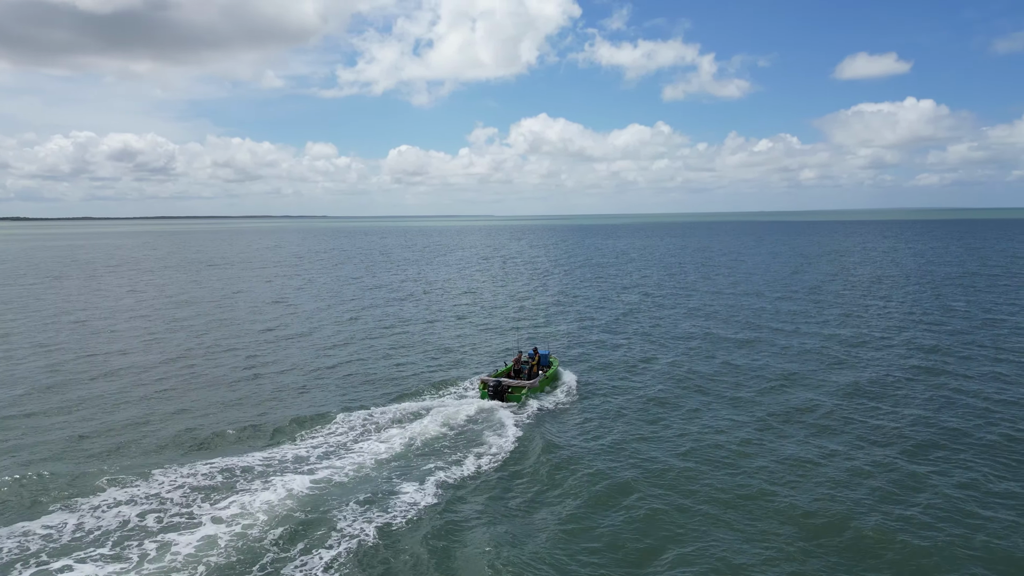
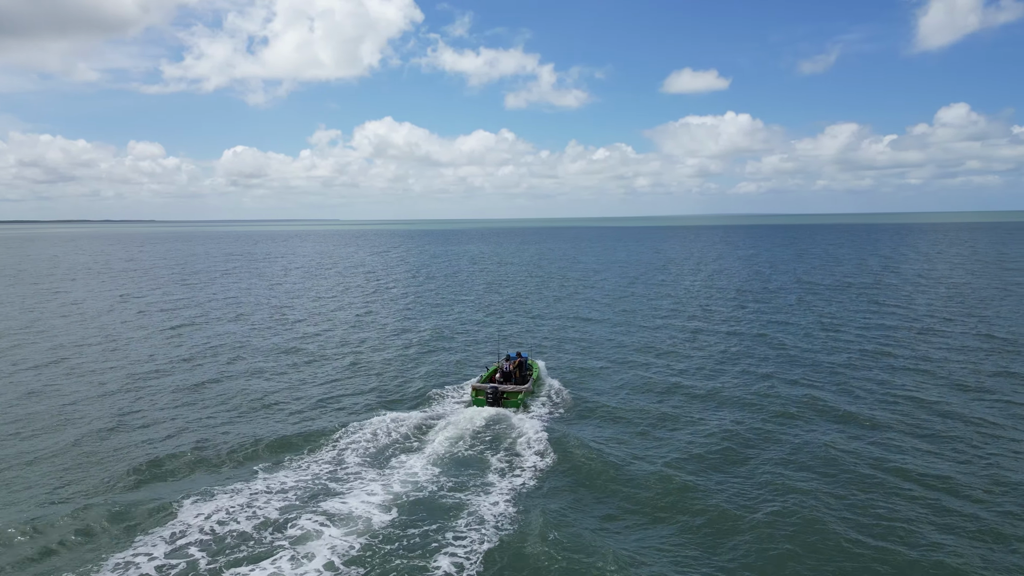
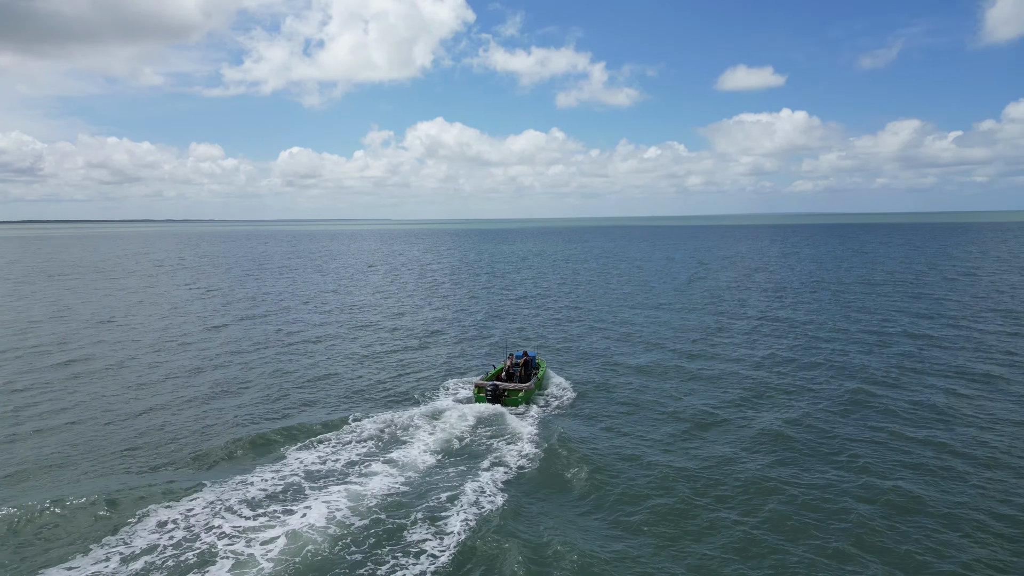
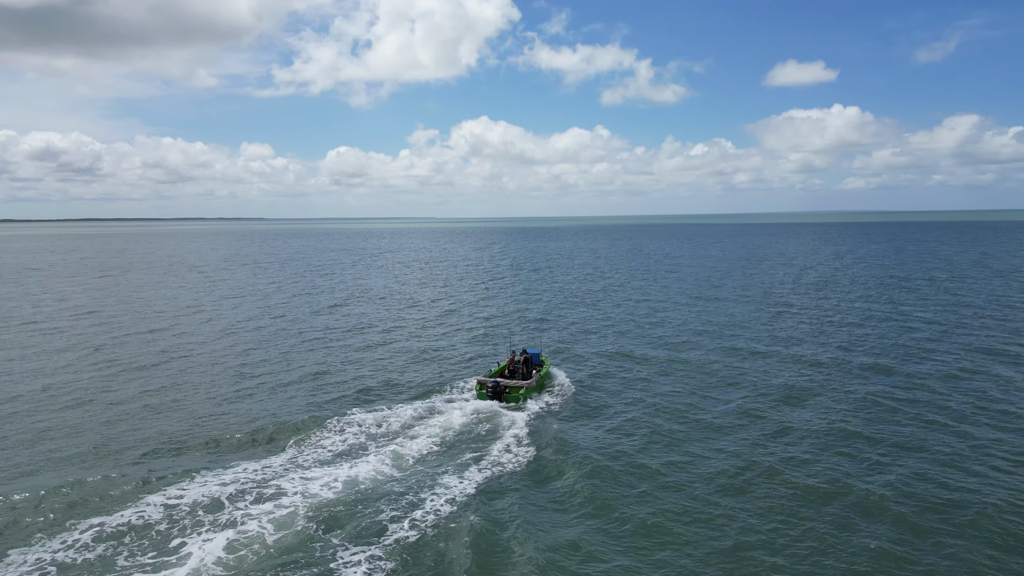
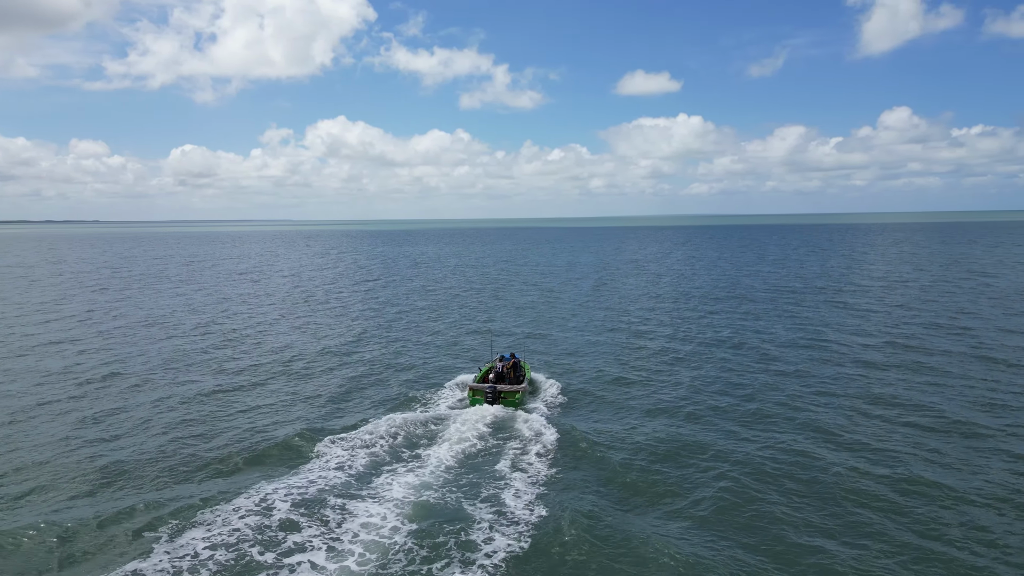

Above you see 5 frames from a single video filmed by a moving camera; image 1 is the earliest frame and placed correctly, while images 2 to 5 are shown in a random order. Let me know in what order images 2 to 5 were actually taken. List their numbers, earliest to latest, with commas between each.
4, 3, 2, 5
